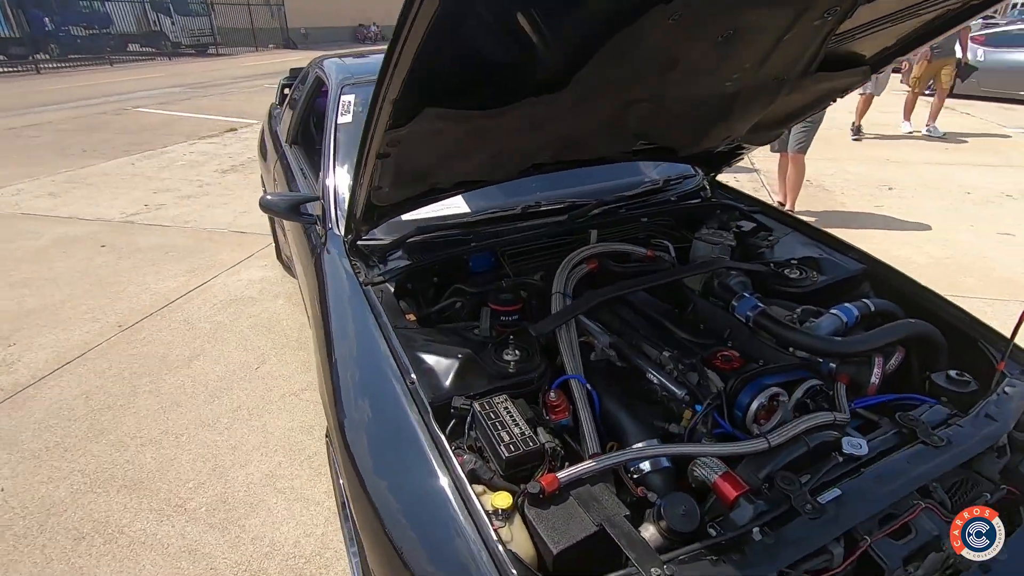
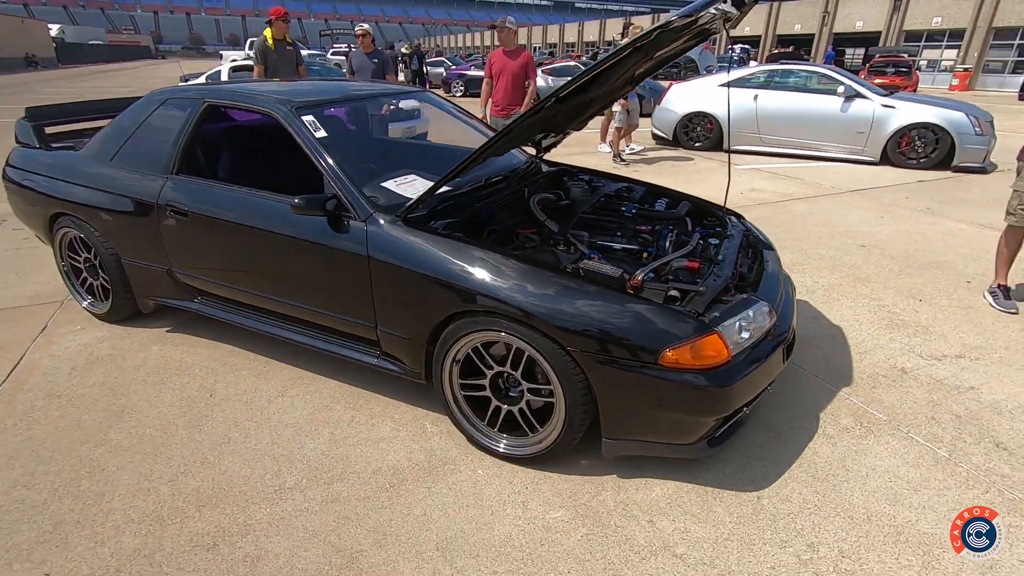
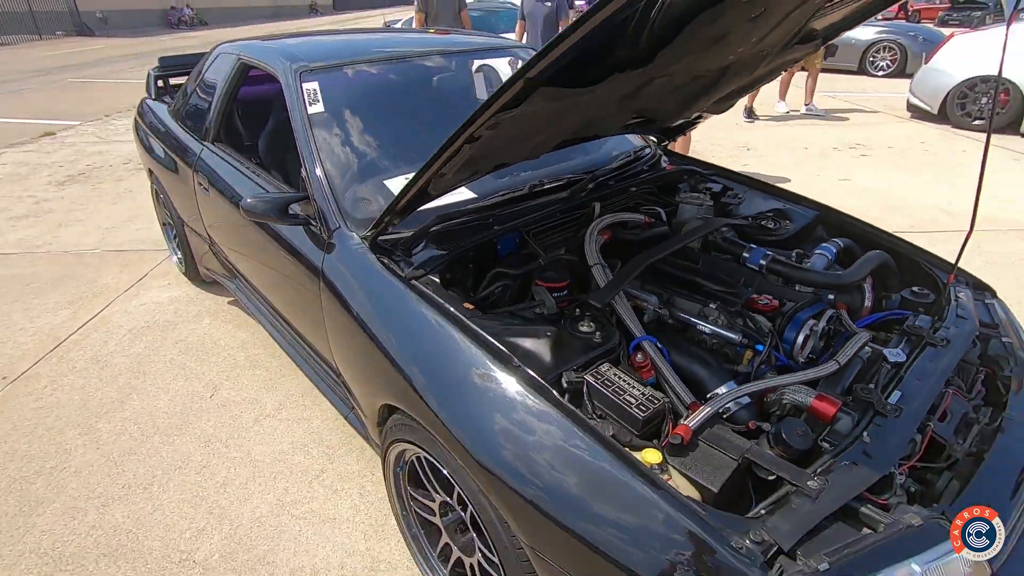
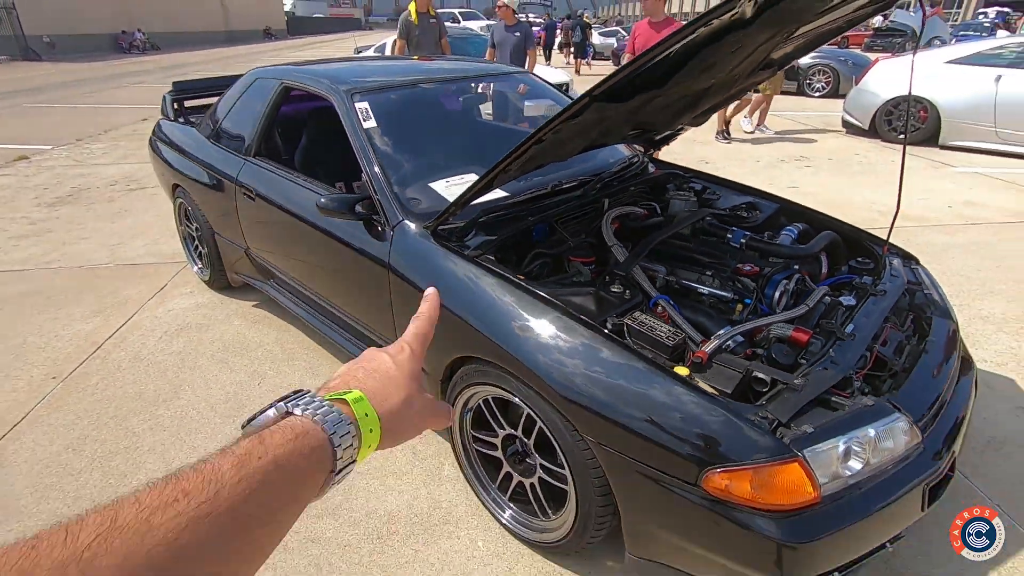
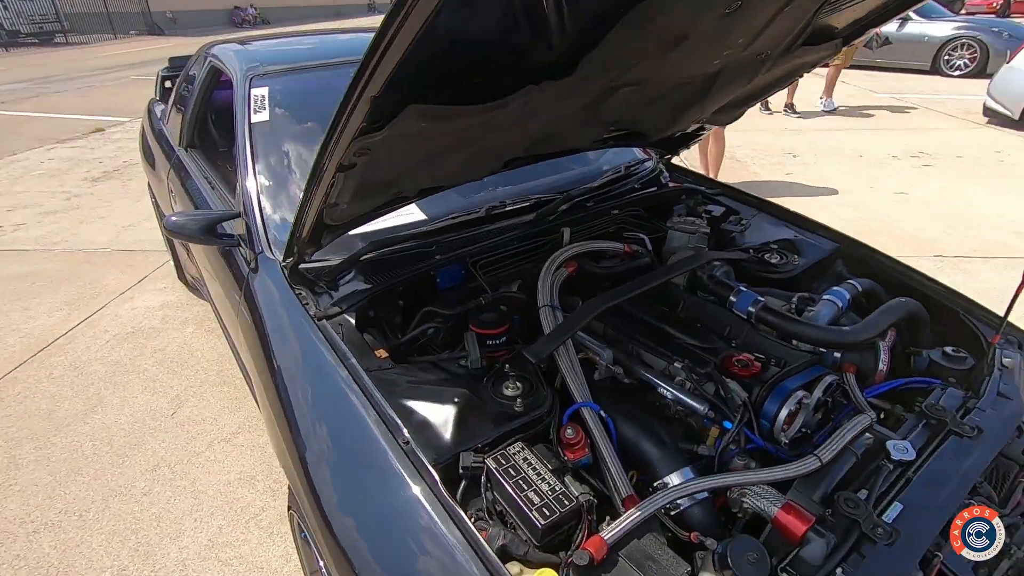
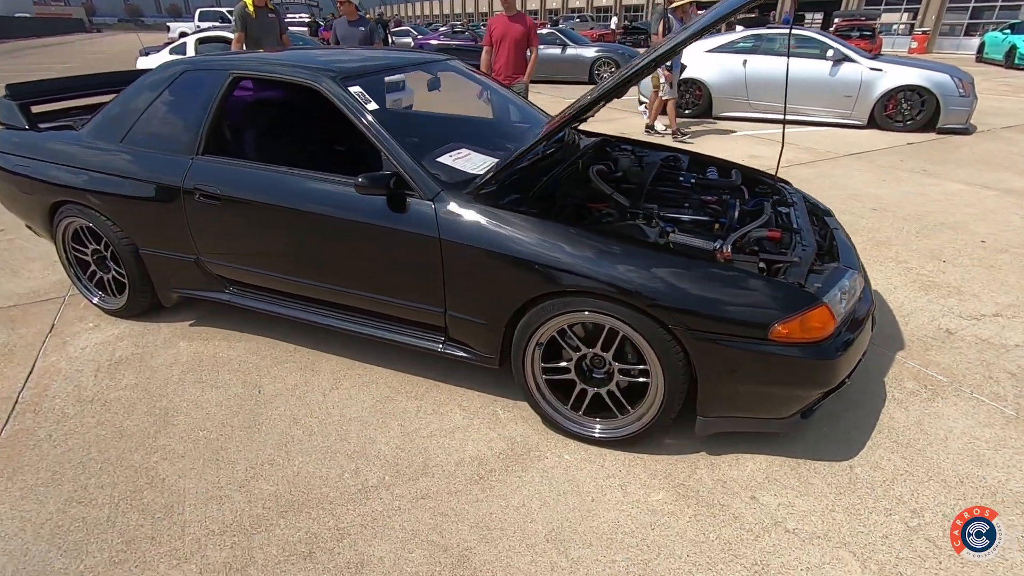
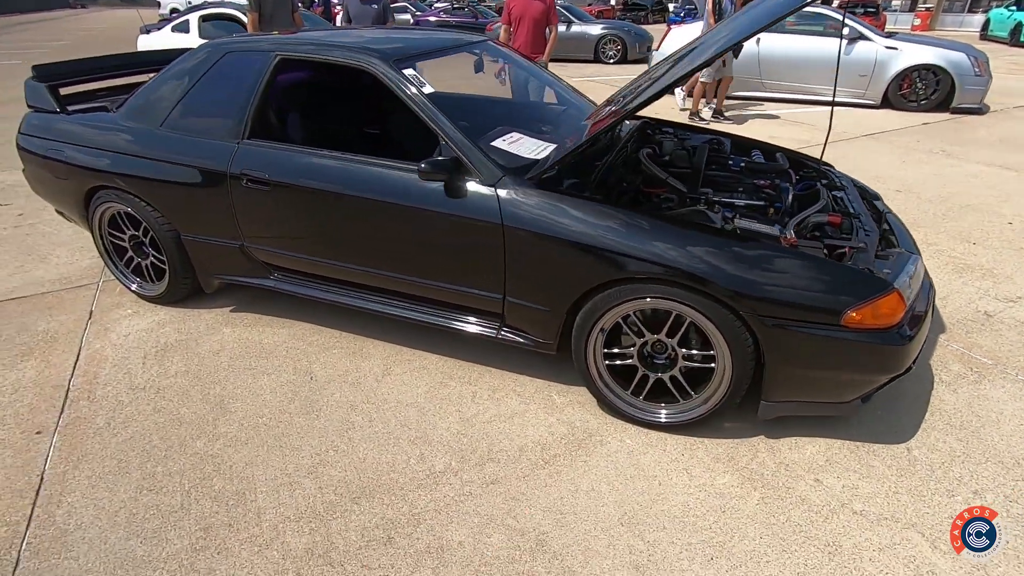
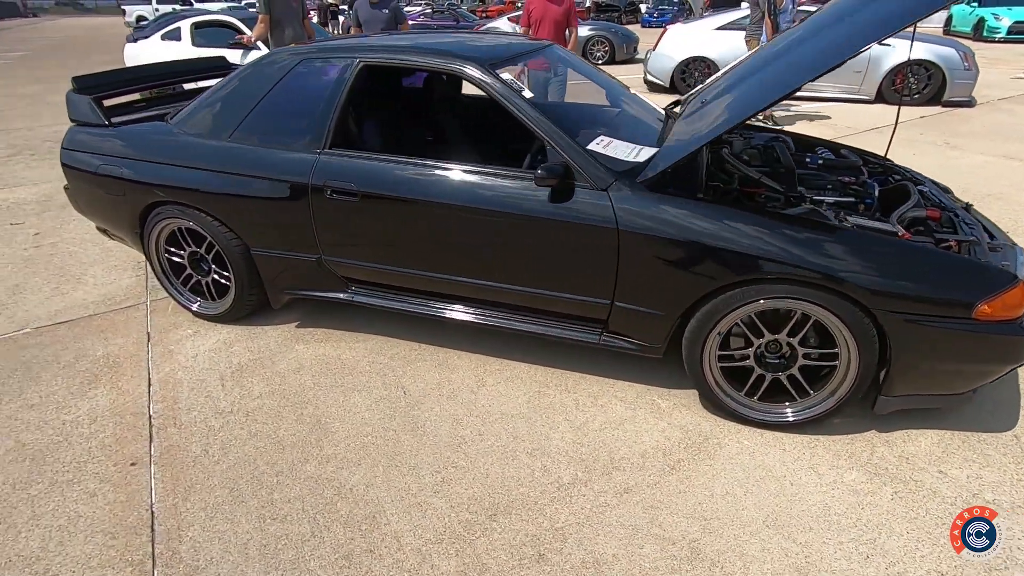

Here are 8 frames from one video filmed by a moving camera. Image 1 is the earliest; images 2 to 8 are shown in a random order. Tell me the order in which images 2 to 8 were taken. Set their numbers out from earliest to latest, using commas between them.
5, 3, 4, 2, 6, 7, 8
